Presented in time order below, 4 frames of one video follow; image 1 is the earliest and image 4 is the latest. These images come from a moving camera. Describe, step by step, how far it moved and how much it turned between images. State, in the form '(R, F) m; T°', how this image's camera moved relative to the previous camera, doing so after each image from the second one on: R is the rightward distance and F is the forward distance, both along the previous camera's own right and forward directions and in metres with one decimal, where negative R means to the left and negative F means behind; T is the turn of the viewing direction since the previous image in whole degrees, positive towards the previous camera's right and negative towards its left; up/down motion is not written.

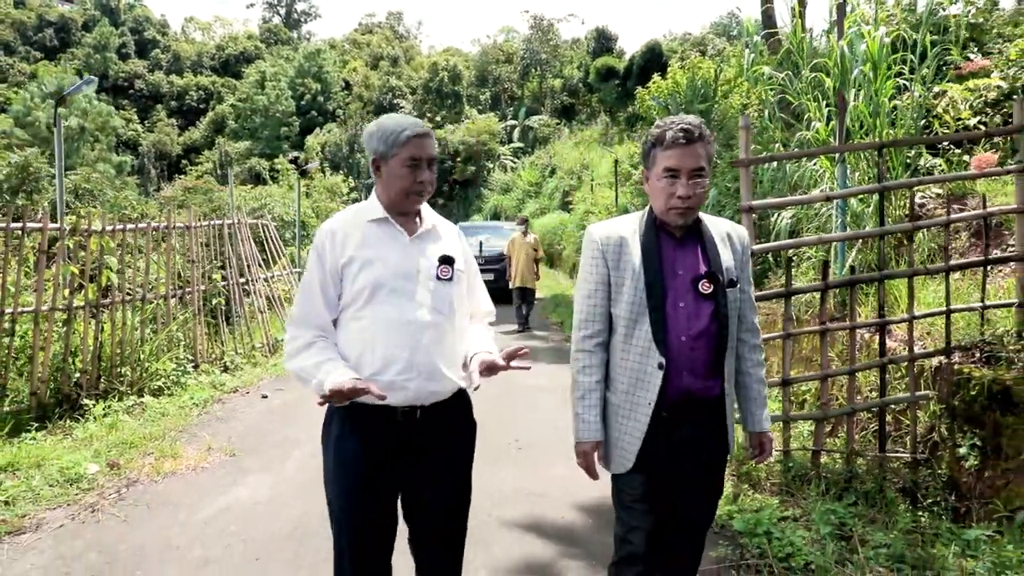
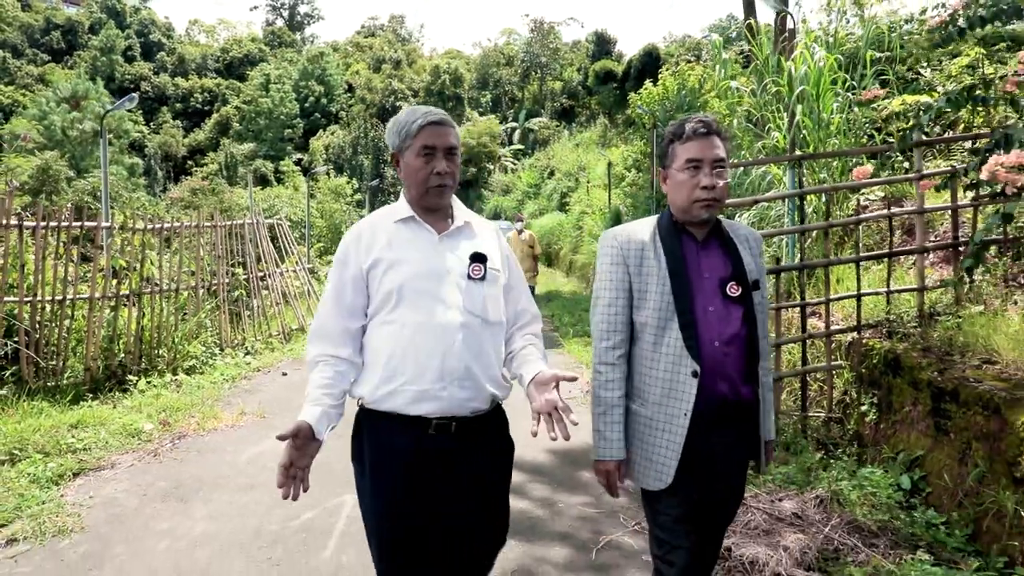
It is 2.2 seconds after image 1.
(+0.1, -0.8) m; 0°
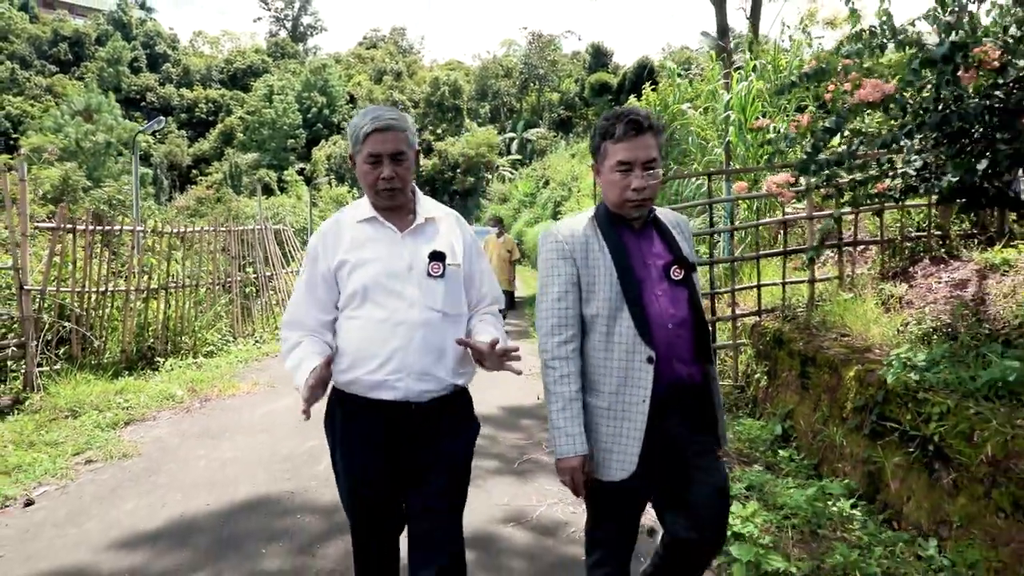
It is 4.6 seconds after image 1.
(+0.3, -1.1) m; 0°
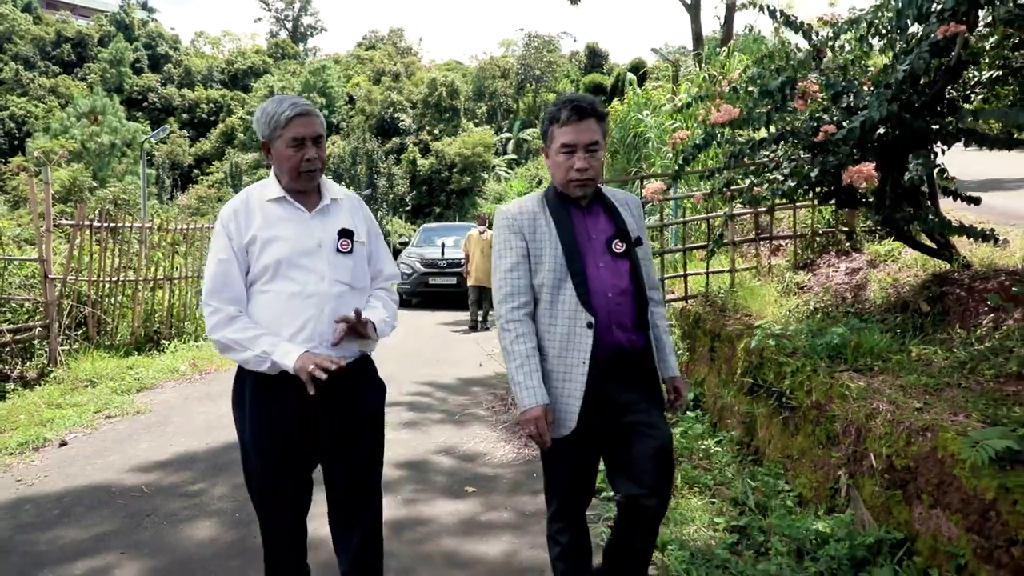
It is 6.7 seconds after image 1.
(+0.3, -0.9) m; 0°
